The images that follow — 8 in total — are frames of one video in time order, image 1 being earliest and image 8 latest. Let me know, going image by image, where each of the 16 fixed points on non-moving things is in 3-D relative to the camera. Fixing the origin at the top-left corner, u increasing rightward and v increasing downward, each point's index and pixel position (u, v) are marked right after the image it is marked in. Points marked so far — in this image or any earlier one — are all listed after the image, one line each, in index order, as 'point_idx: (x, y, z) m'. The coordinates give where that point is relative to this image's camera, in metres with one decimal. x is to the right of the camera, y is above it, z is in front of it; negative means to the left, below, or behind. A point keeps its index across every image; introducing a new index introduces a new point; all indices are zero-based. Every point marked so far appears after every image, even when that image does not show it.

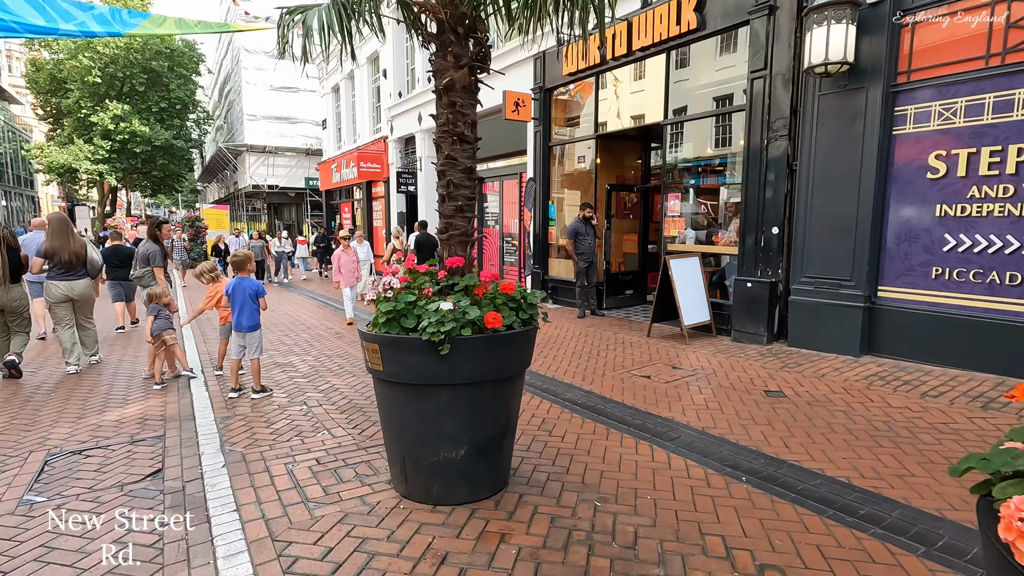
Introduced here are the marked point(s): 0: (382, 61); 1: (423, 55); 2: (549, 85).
0: (-4.4, +7.6, +17.9) m
1: (-2.6, +6.6, +15.2) m
2: (+0.7, +3.9, +10.3) m
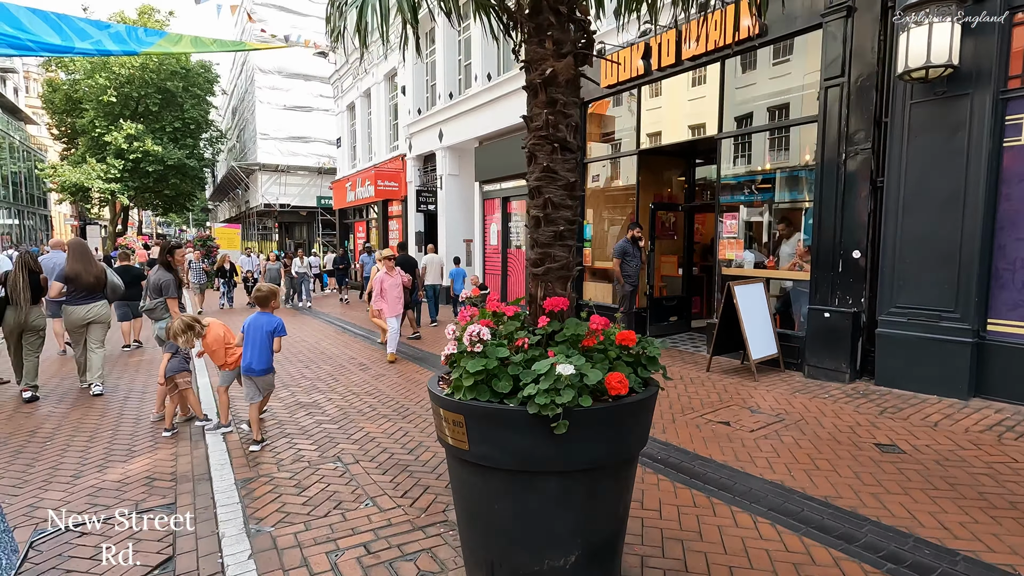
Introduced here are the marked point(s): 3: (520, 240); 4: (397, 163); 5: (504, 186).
0: (-3.7, +6.9, +17.5) m
1: (-1.9, +6.0, +14.8) m
2: (+1.3, +3.5, +9.8) m
3: (+0.2, +1.2, +12.8) m
4: (-3.7, +4.1, +17.5) m
5: (-0.3, +2.5, +13.2) m
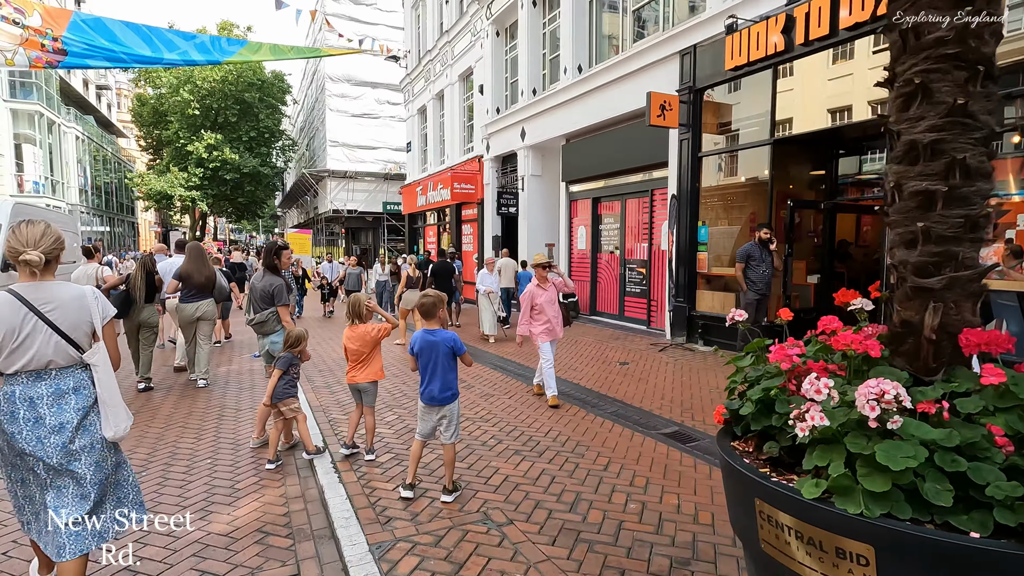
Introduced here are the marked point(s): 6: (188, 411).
0: (-1.1, +6.7, +16.9) m
1: (+0.4, +5.8, +14.0) m
2: (+3.1, +3.3, +8.7) m
3: (+2.2, +1.0, +11.8) m
4: (-1.2, +3.9, +16.9) m
5: (+1.8, +2.4, +12.2) m
6: (-3.5, -1.3, +5.8) m
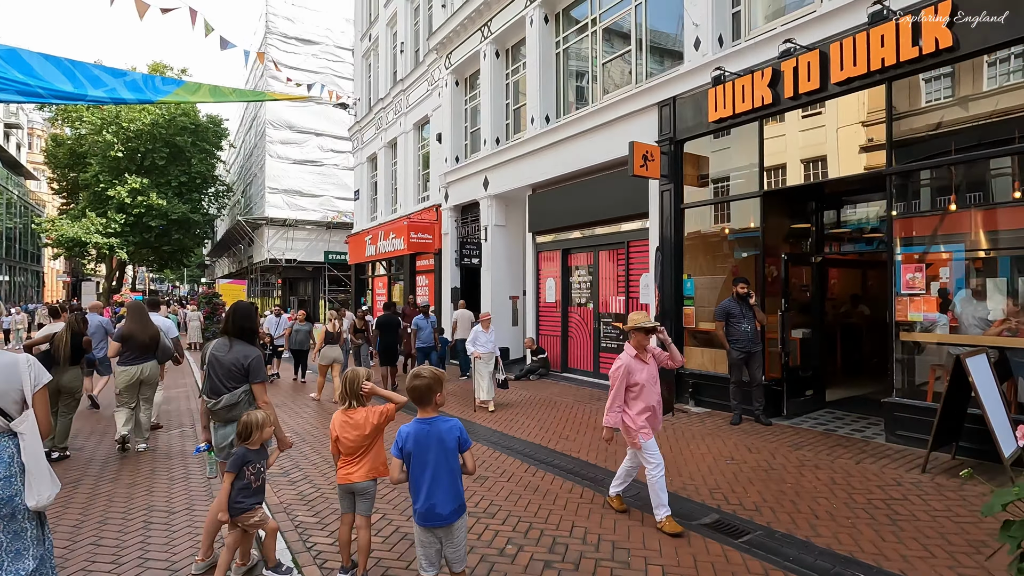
0: (-2.4, +5.0, +16.5) m
1: (-0.6, +4.4, +13.7) m
2: (+2.7, +2.4, +8.5) m
3: (+1.5, -0.2, +11.3) m
4: (-2.5, +2.2, +16.2) m
5: (+1.1, +1.2, +11.8) m
6: (-3.5, -1.9, +4.5) m
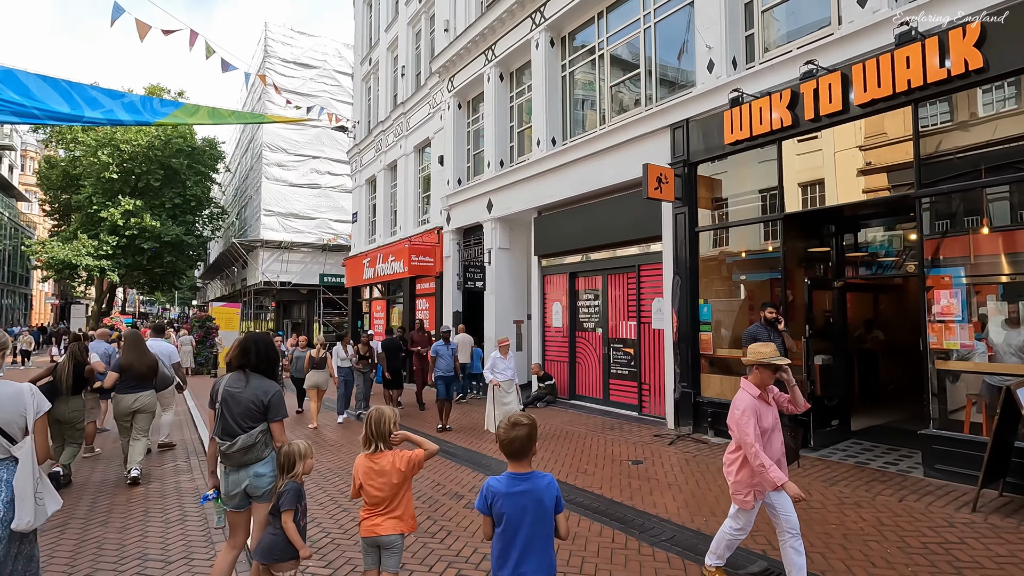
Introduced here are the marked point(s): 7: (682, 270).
0: (-2.3, +4.3, +16.4) m
1: (-0.5, +3.8, +13.6) m
2: (+2.9, +2.0, +8.4) m
3: (+1.6, -0.7, +11.0) m
4: (-2.4, +1.5, +16.0) m
5: (+1.2, +0.6, +11.6) m
6: (-3.3, -2.1, +4.1) m
7: (+2.7, +0.3, +8.5) m
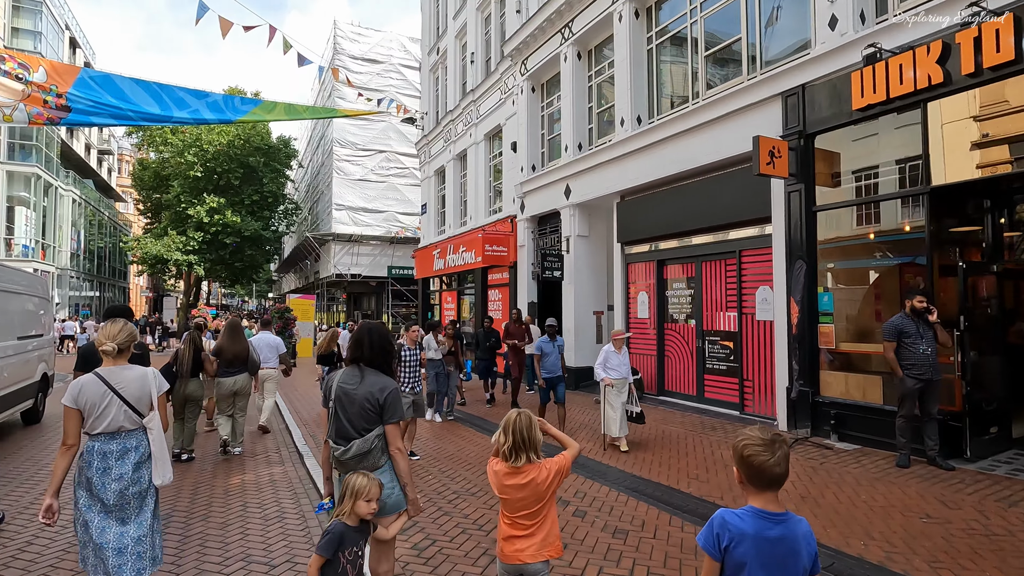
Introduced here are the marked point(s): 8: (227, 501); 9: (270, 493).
0: (-0.1, +4.6, +16.0) m
1: (+1.4, +4.1, +13.0) m
2: (+4.2, +2.2, +7.5) m
3: (+3.3, -0.5, +10.3) m
4: (-0.2, +1.8, +15.6) m
5: (+2.9, +0.9, +10.8) m
6: (-2.3, -2.0, +4.0) m
7: (+4.0, +0.5, +7.6) m
8: (-2.8, -2.1, +5.3) m
9: (-2.5, -2.1, +5.6) m
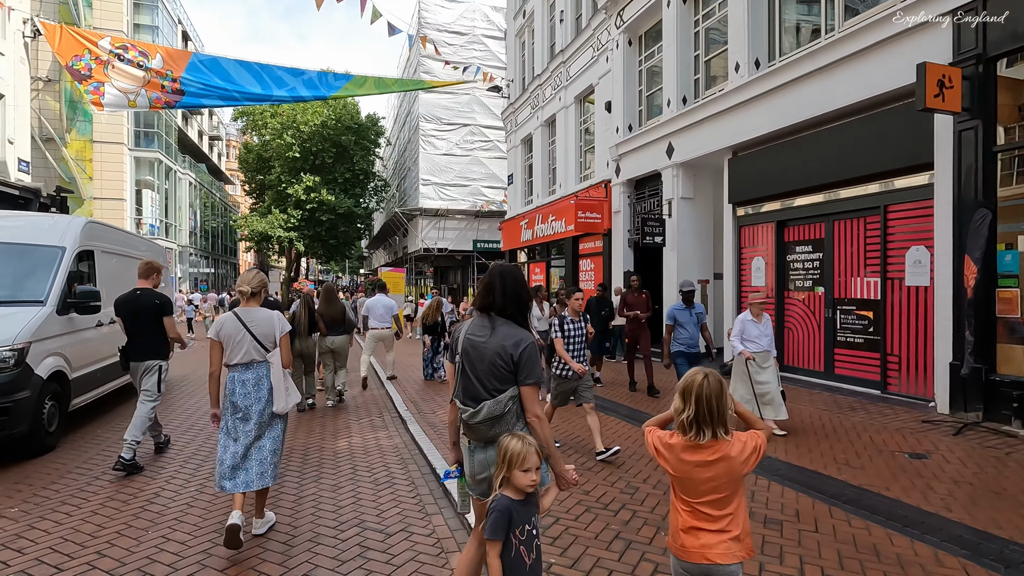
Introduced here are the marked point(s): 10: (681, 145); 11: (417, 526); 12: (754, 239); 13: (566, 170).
0: (+2.5, +5.4, +15.1) m
1: (+3.6, +4.8, +11.9) m
2: (+5.5, +2.7, +6.1) m
3: (+5.0, +0.2, +9.1) m
4: (+2.4, +2.7, +14.8) m
5: (+4.8, +1.5, +9.7) m
6: (-1.4, -1.7, +3.8) m
7: (+5.4, +1.0, +6.3) m
8: (-1.7, -1.7, +5.2) m
9: (-1.4, -1.7, +5.5) m
10: (+3.7, +3.1, +11.6) m
11: (-0.7, -1.7, +3.9) m
12: (+4.6, +0.9, +10.2) m
13: (+1.8, +3.9, +17.7) m
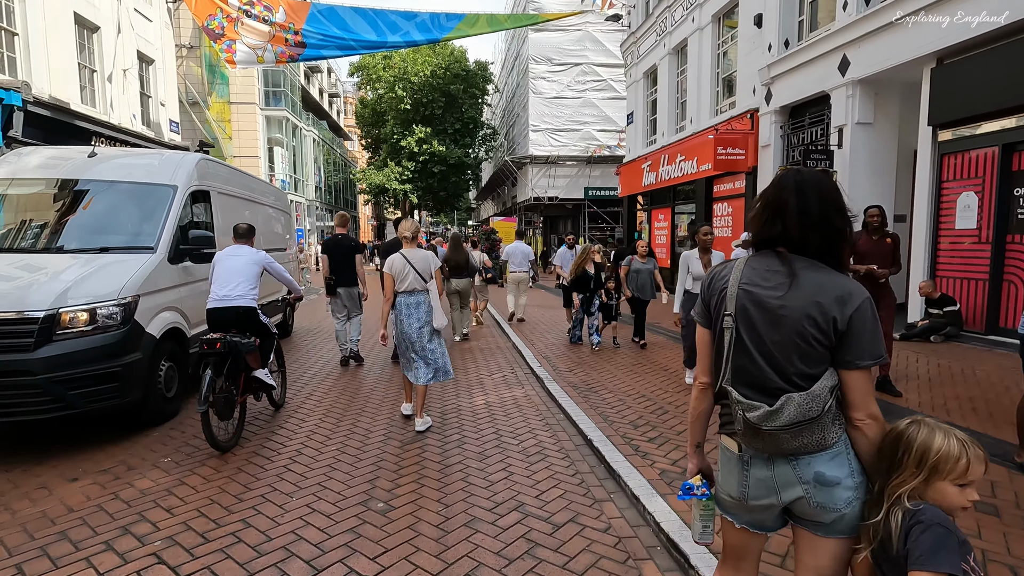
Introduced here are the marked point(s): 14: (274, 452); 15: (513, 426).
0: (+5.7, +6.7, +12.9) m
1: (+6.1, +5.8, +9.6) m
2: (+7.0, +3.2, +3.8) m
3: (+7.1, +0.9, +7.1) m
4: (+5.5, +4.0, +12.9) m
5: (+6.9, +2.3, +7.5) m
6: (-0.3, -1.3, +3.3) m
7: (+6.9, +1.5, +4.2) m
8: (-0.3, -1.2, +4.7) m
9: (+0.1, -1.2, +4.9) m
10: (+6.2, +4.1, +9.5) m
11: (+0.4, -1.3, +3.2) m
12: (+6.8, +1.8, +8.1) m
13: (+5.5, +5.4, +15.7) m
14: (-1.8, -1.2, +4.1) m
15: (0.0, -1.2, +4.7) m
